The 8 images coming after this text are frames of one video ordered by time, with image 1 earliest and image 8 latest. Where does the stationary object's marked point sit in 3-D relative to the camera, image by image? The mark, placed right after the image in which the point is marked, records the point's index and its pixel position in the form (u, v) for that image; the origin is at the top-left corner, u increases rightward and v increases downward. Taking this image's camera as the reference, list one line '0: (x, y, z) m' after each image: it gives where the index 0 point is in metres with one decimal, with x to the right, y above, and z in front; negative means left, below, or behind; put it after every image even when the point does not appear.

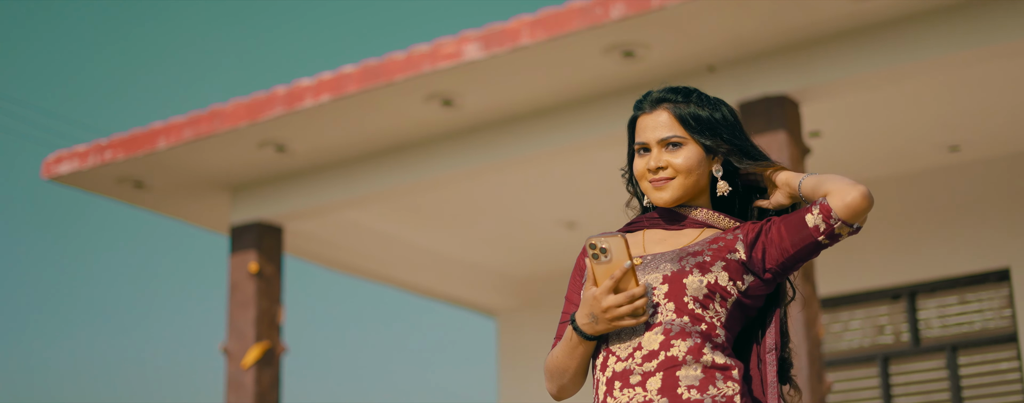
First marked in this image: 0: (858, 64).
0: (+2.1, +0.8, +6.3) m
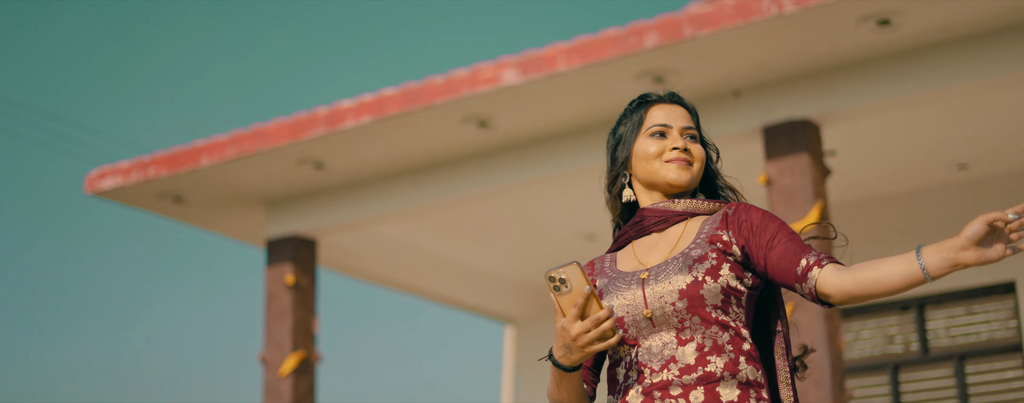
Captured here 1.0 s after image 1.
0: (+2.3, +0.7, +6.6) m
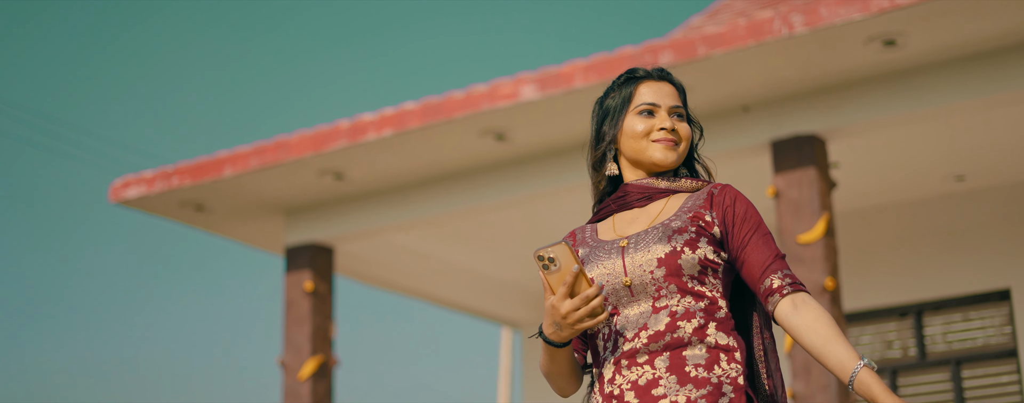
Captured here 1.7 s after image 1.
0: (+2.4, +0.6, +6.9) m
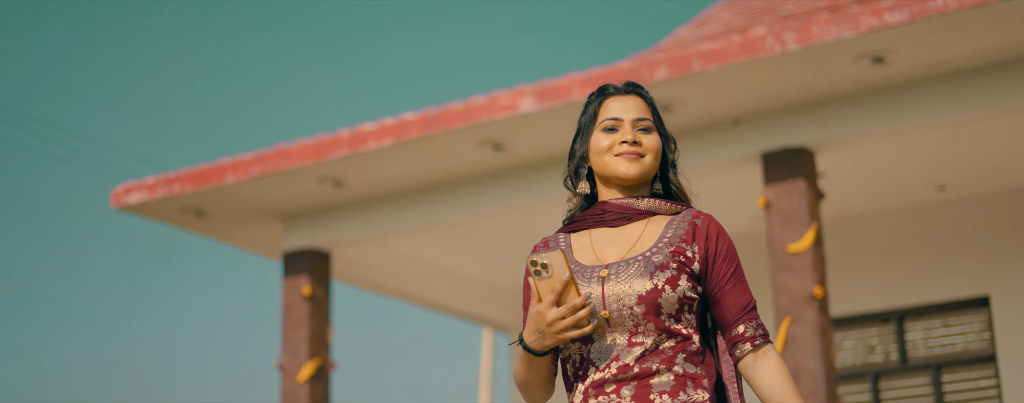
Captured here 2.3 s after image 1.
0: (+2.4, +0.5, +7.2) m
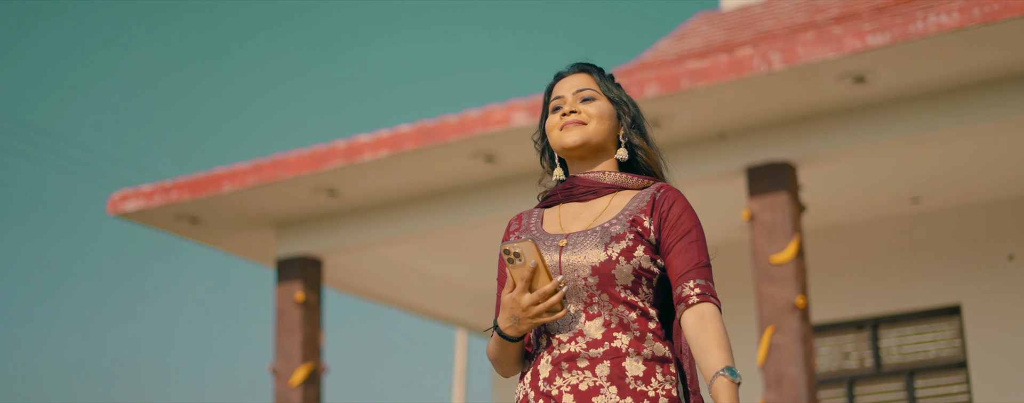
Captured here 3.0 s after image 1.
0: (+2.4, +0.5, +7.5) m
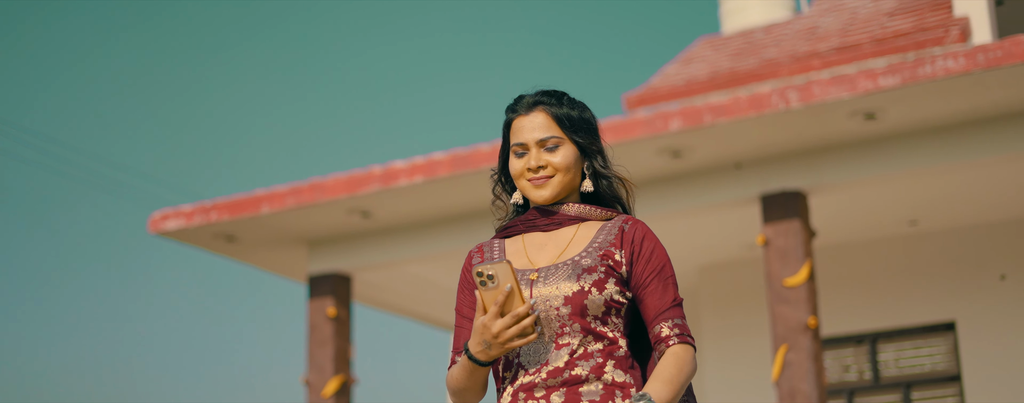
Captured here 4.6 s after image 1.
0: (+2.6, +0.3, +8.0) m
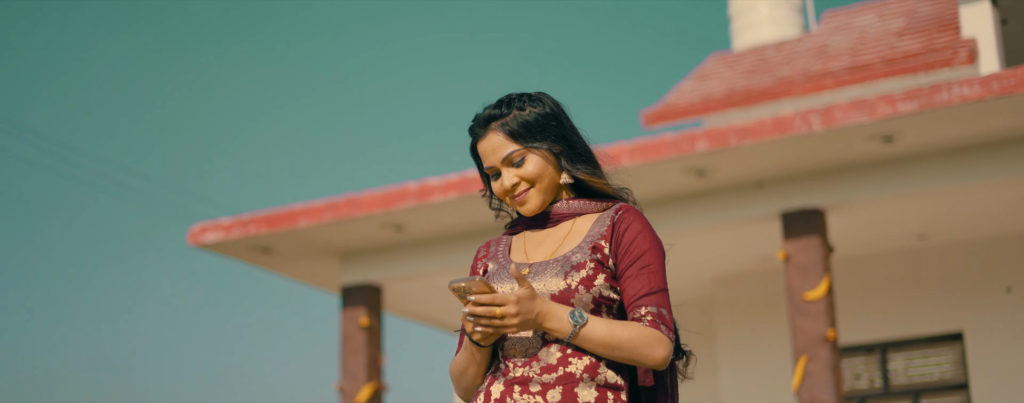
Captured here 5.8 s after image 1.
0: (+2.9, +0.1, +8.4) m
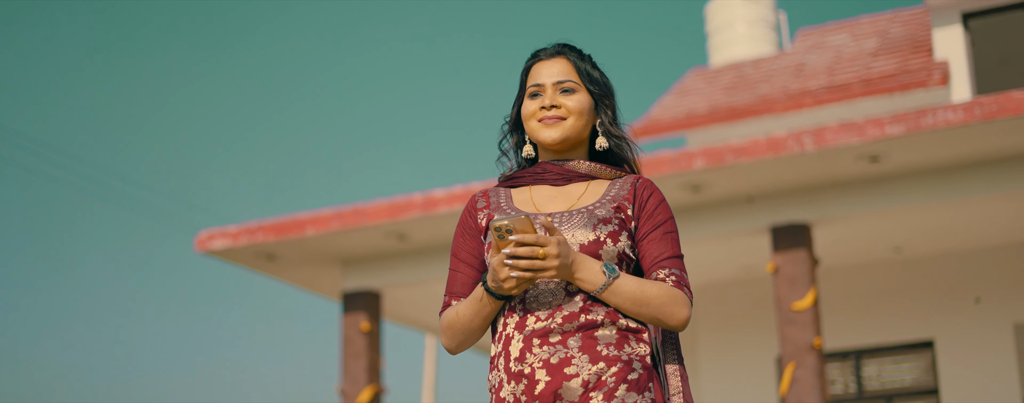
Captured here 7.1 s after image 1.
0: (+2.9, 0.0, +8.9) m
